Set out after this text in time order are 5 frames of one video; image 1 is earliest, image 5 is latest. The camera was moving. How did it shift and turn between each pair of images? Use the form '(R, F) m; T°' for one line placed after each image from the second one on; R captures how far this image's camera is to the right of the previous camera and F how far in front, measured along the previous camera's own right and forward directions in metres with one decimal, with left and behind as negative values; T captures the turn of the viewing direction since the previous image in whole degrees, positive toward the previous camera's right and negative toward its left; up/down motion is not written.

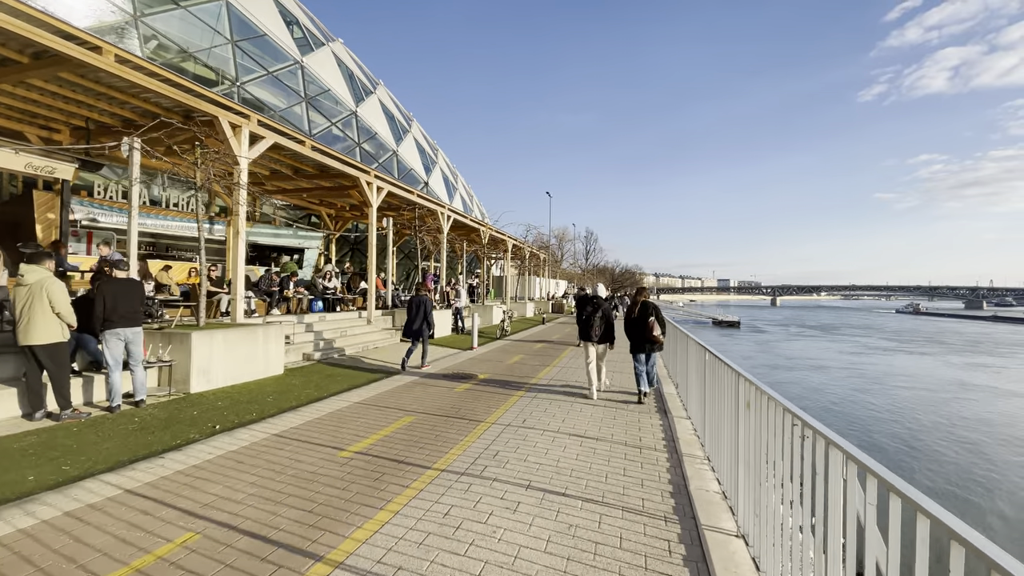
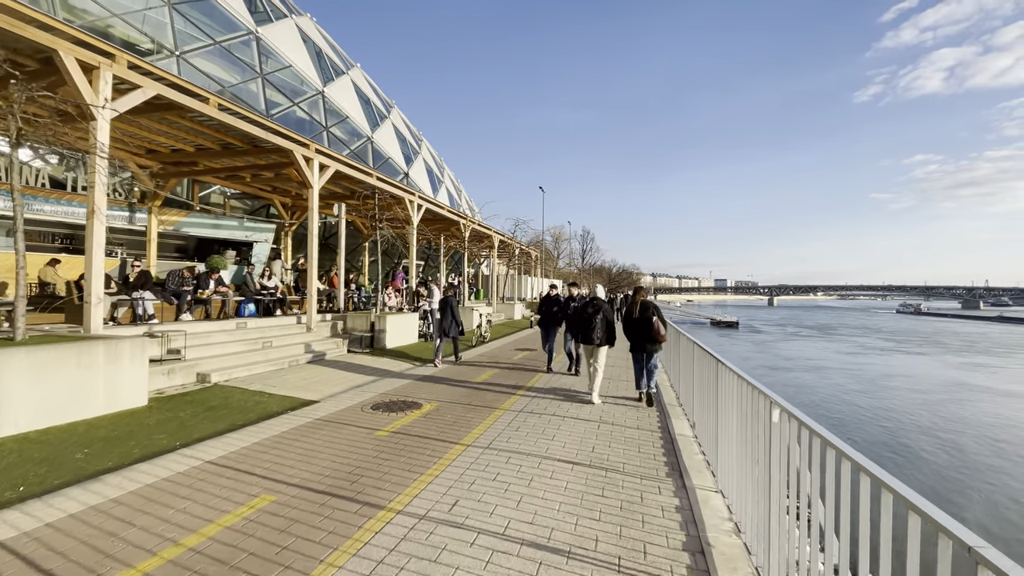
(+0.6, +2.3) m; 0°
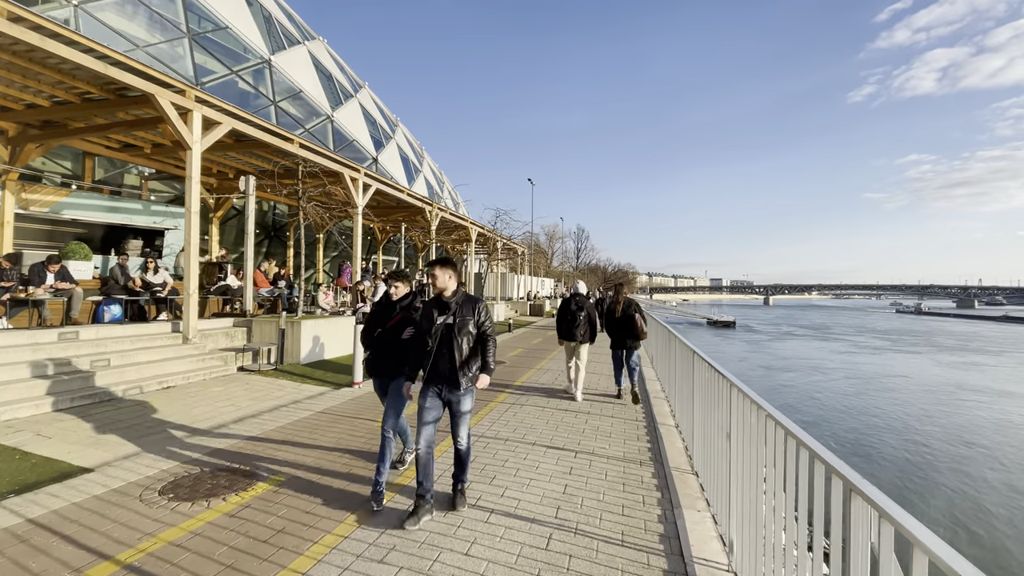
(+0.8, +2.7) m; 0°
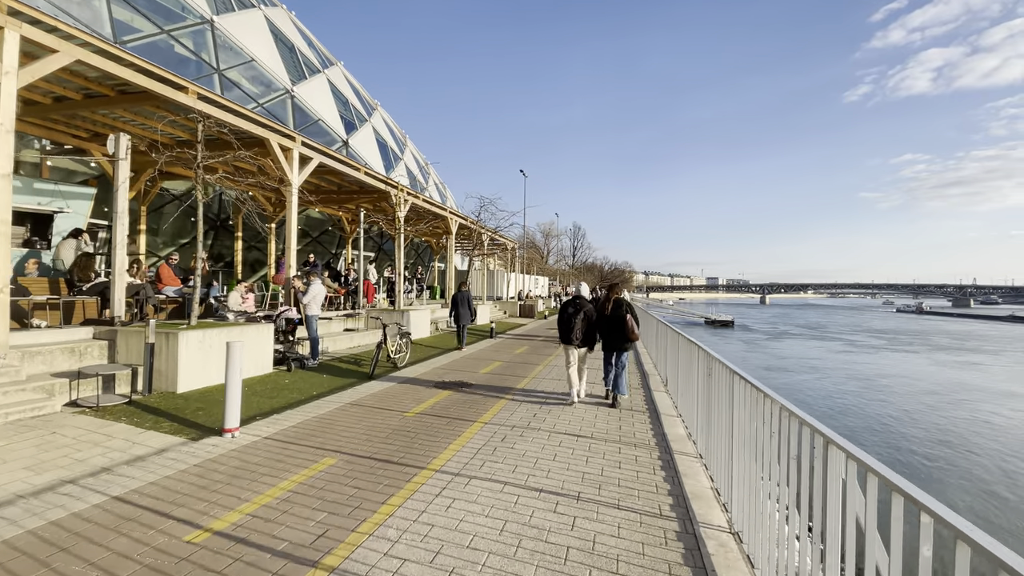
(+0.5, +2.5) m; 0°
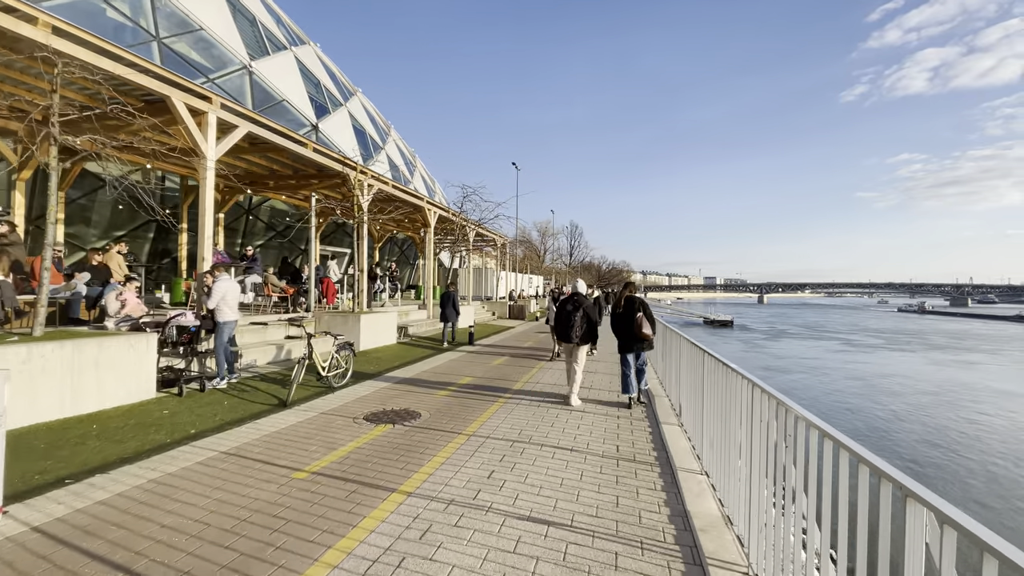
(+0.5, +1.9) m; 0°
